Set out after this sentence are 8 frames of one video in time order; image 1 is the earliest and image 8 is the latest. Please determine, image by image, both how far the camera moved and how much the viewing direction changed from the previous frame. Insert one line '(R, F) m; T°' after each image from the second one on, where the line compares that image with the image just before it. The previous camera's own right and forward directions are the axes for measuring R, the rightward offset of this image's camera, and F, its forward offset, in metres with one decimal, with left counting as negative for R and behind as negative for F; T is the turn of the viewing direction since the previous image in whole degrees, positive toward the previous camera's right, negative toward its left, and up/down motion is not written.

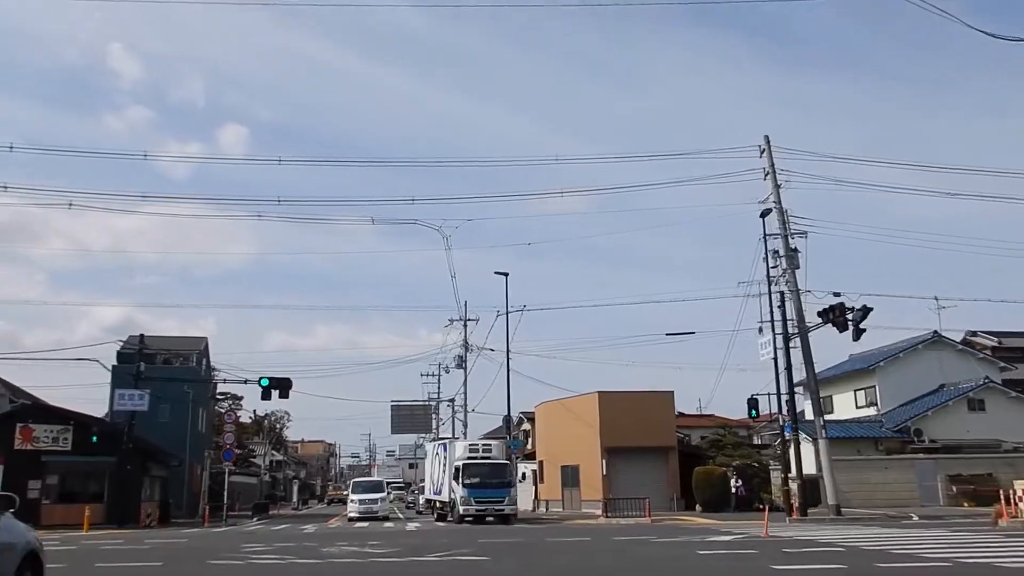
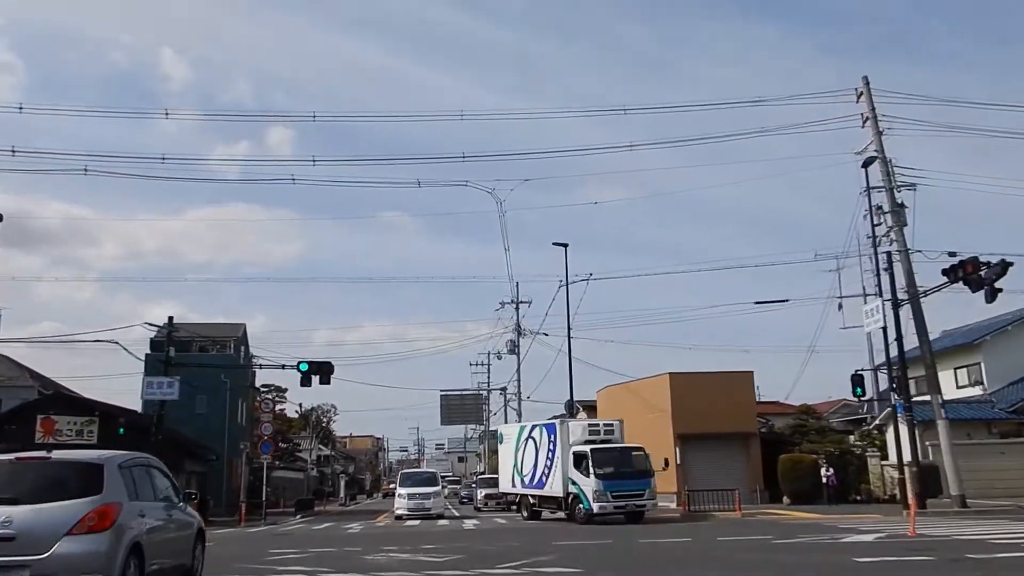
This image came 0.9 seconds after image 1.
(-0.7, +4.0) m; -3°
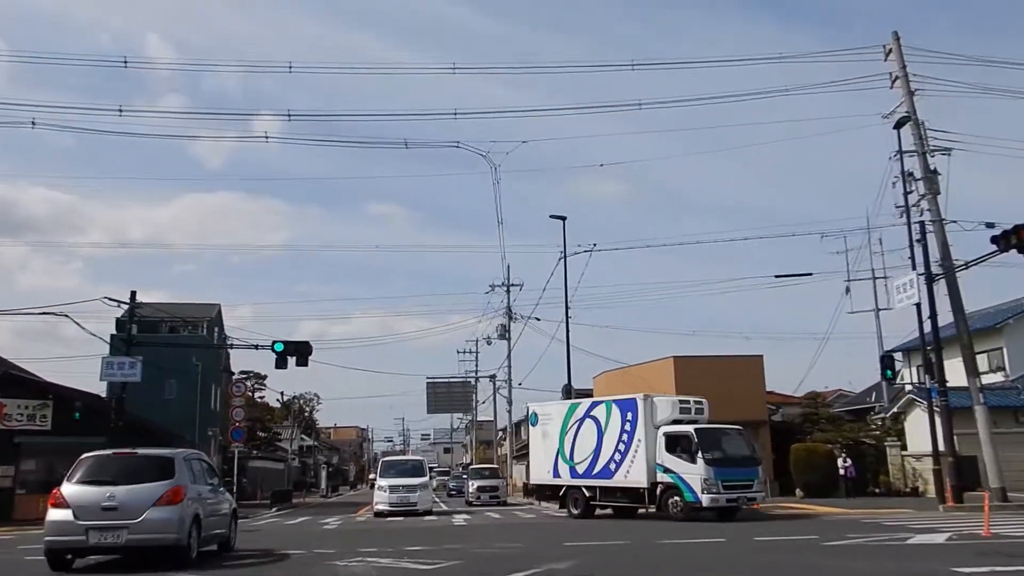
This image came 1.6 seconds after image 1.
(-0.3, +2.9) m; +1°
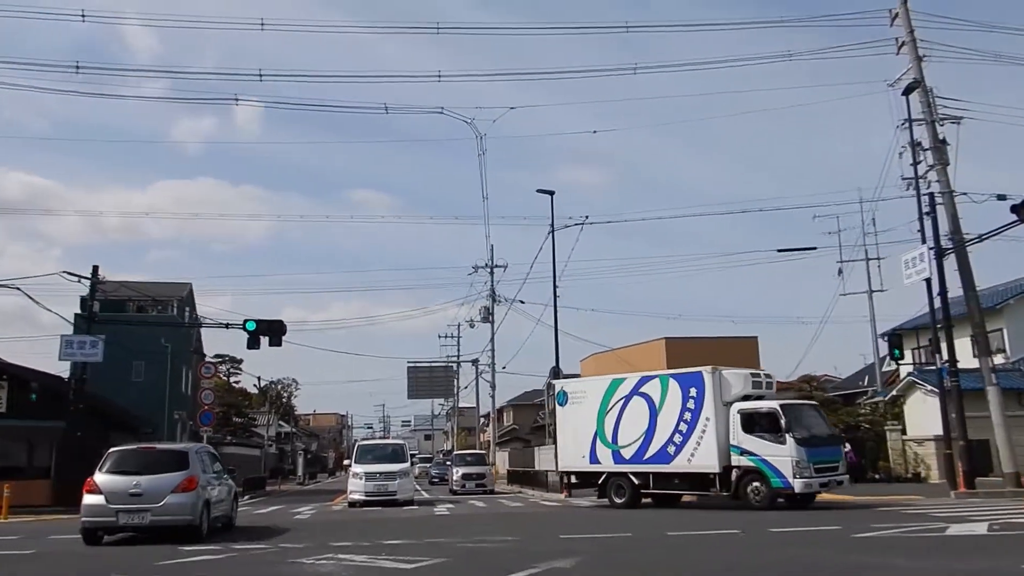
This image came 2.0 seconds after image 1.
(-0.2, +1.7) m; +1°
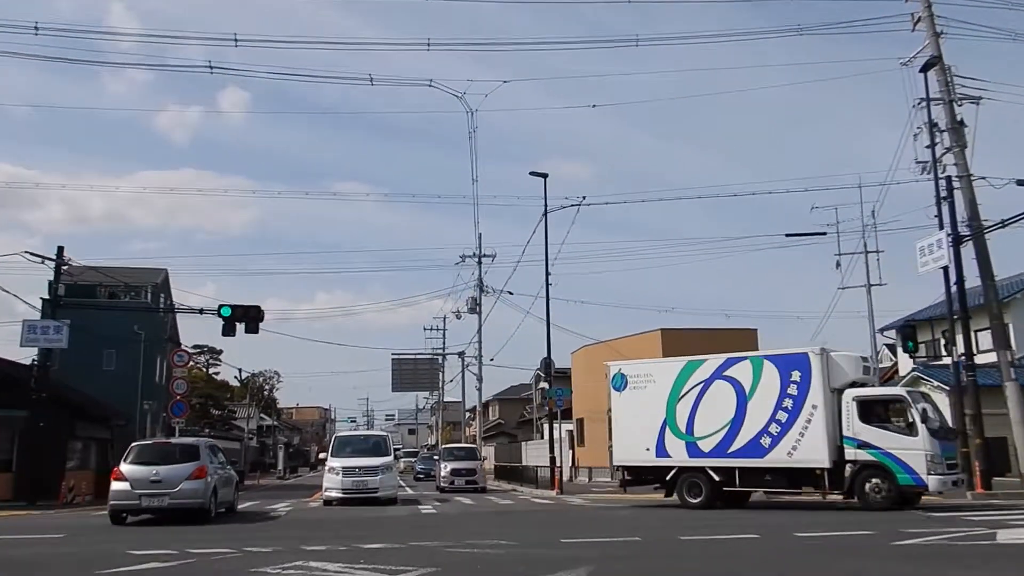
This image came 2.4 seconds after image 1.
(-0.2, +1.6) m; +1°
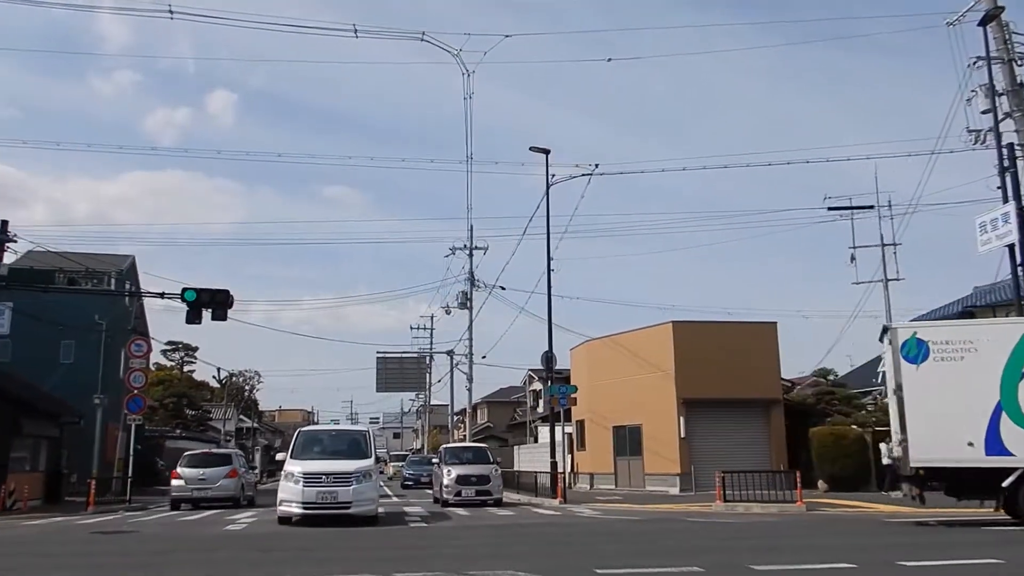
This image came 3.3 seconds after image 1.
(-0.4, +3.2) m; +1°
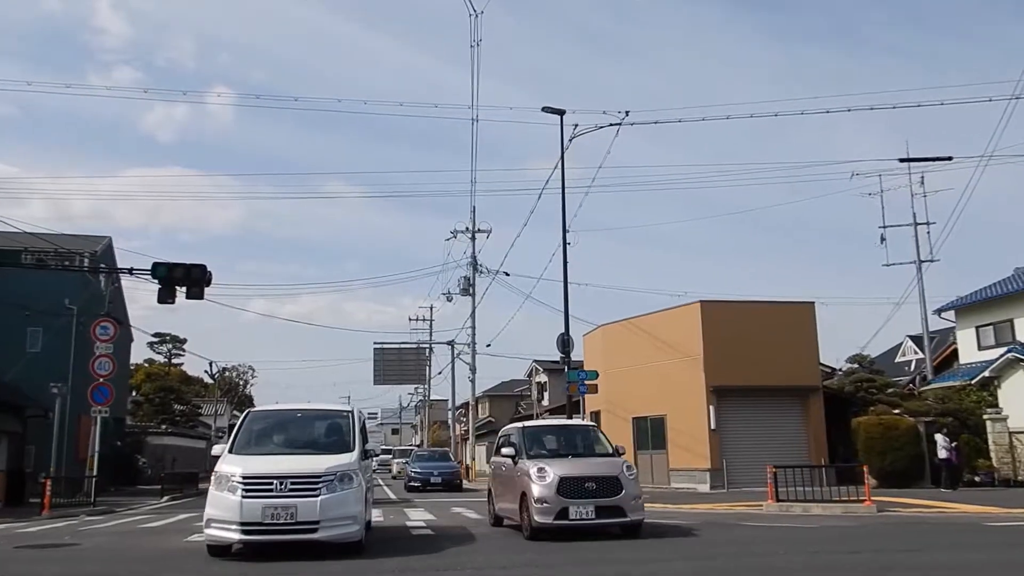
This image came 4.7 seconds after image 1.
(-0.4, +3.0) m; 0°
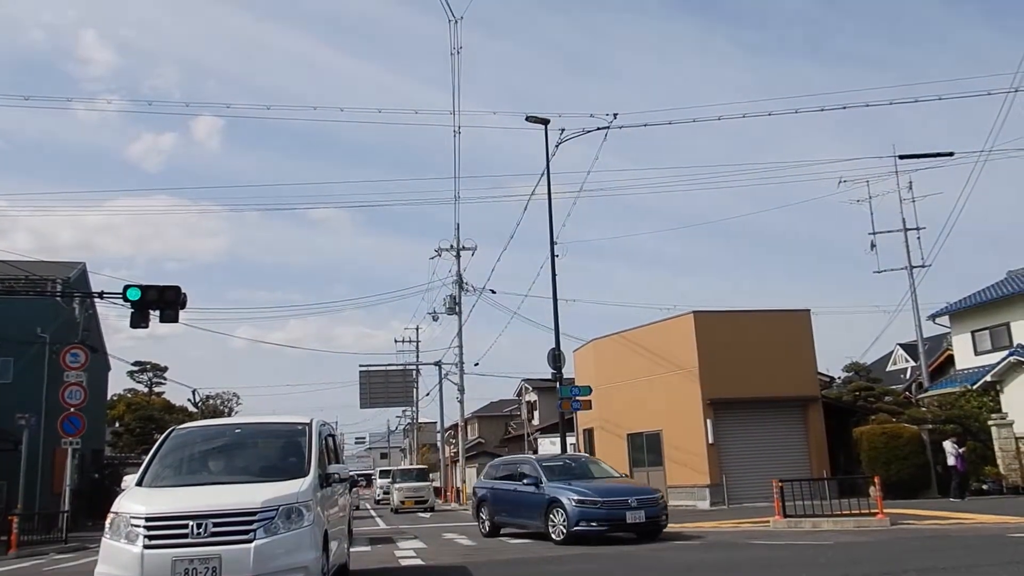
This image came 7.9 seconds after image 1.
(0.0, +0.9) m; +1°
